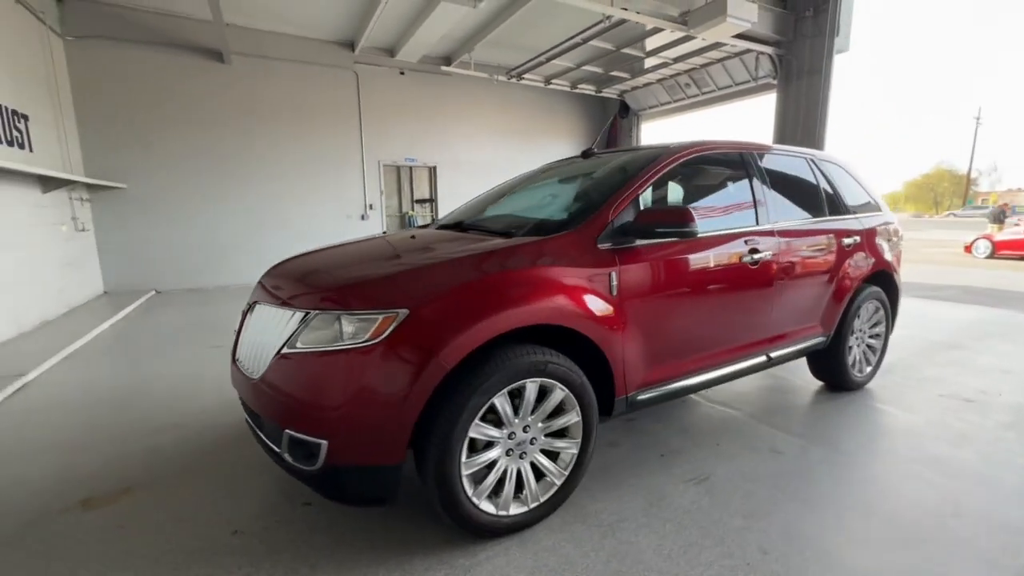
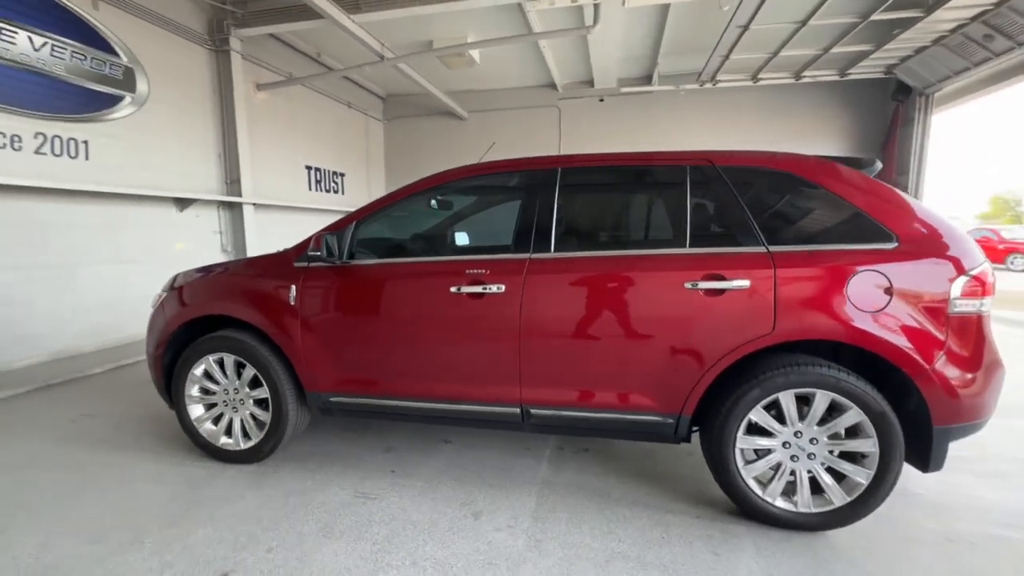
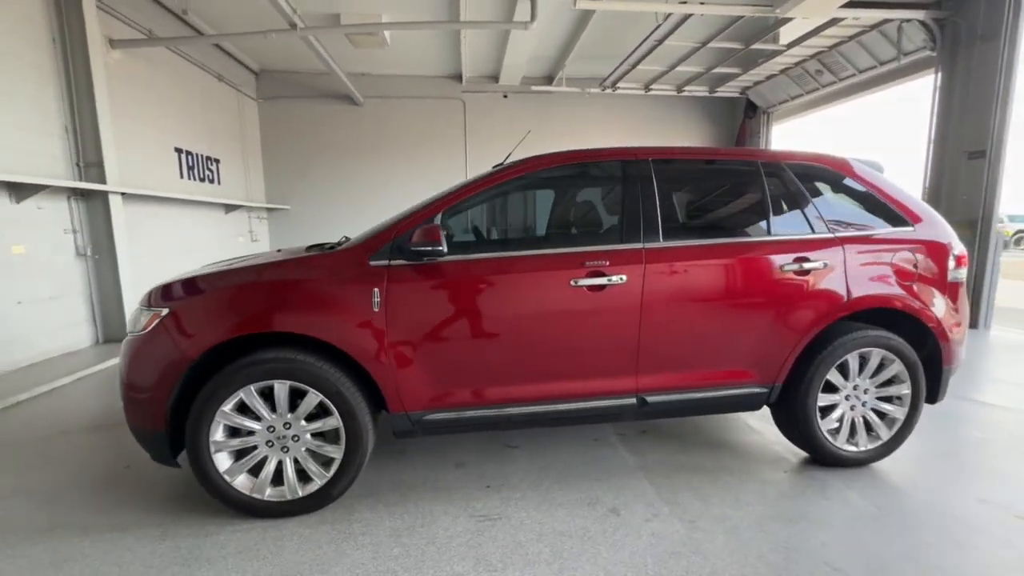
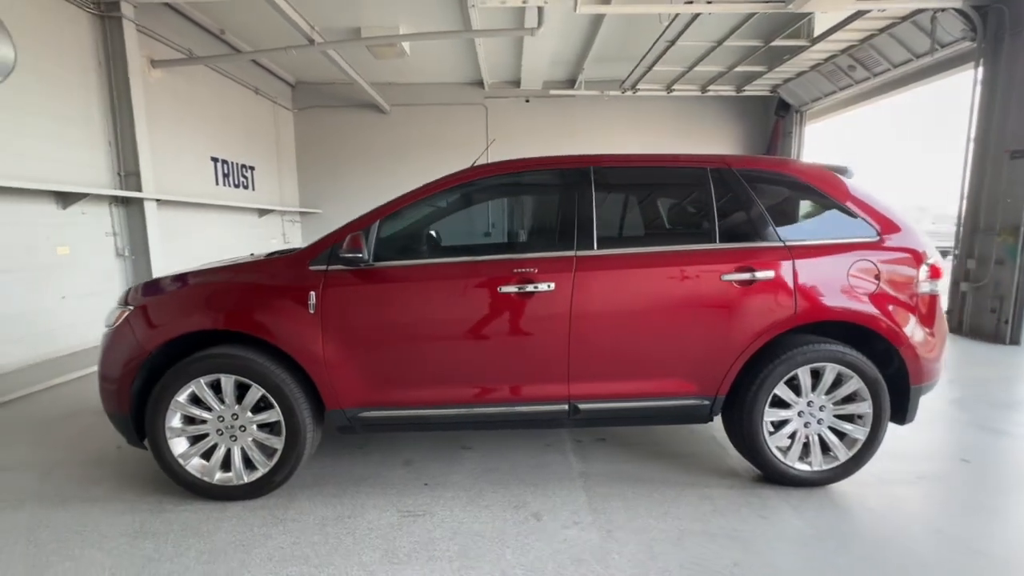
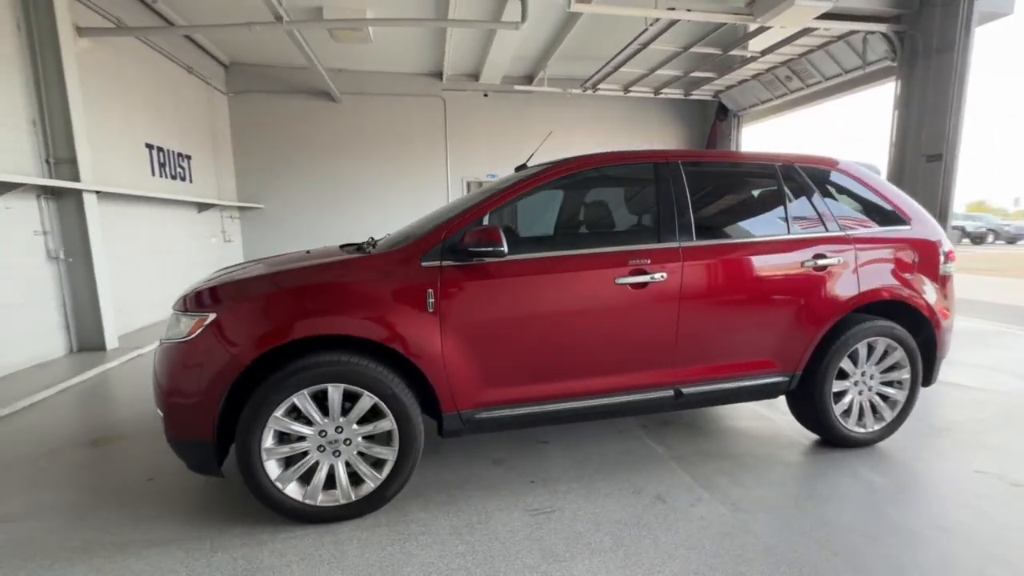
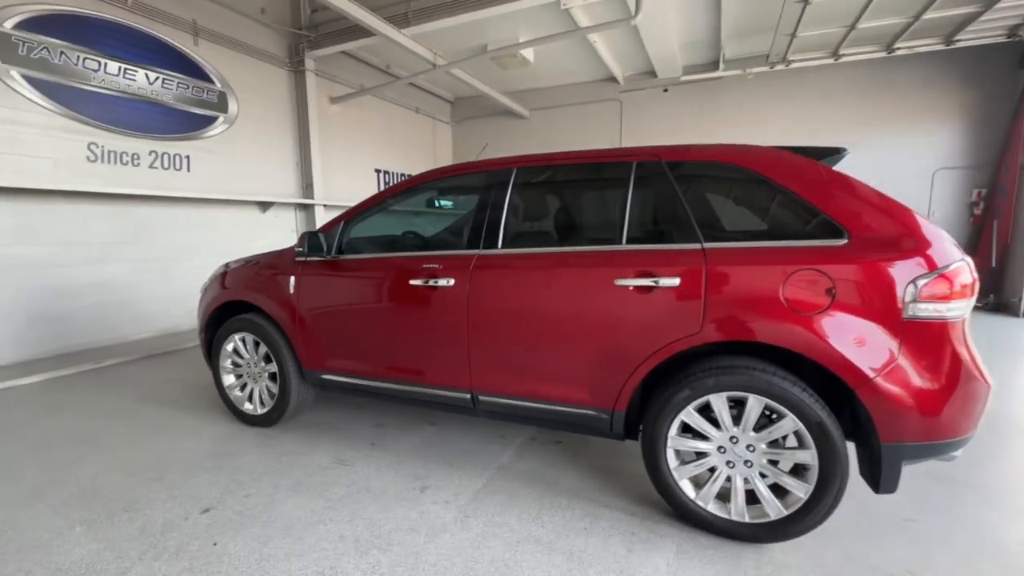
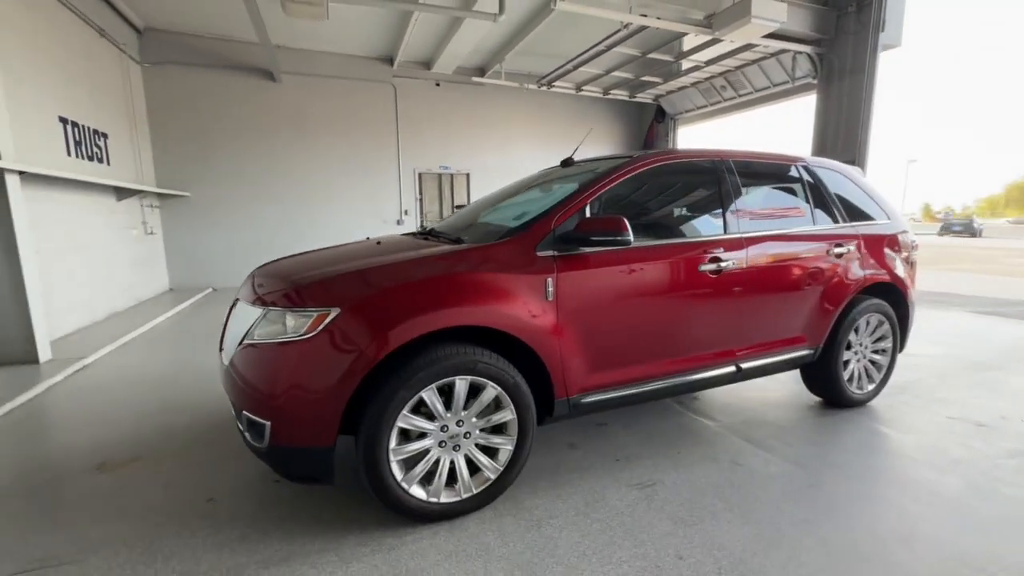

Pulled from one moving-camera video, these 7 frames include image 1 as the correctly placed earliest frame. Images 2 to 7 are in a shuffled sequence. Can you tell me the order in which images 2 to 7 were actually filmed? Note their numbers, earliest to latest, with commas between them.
7, 5, 3, 4, 2, 6
